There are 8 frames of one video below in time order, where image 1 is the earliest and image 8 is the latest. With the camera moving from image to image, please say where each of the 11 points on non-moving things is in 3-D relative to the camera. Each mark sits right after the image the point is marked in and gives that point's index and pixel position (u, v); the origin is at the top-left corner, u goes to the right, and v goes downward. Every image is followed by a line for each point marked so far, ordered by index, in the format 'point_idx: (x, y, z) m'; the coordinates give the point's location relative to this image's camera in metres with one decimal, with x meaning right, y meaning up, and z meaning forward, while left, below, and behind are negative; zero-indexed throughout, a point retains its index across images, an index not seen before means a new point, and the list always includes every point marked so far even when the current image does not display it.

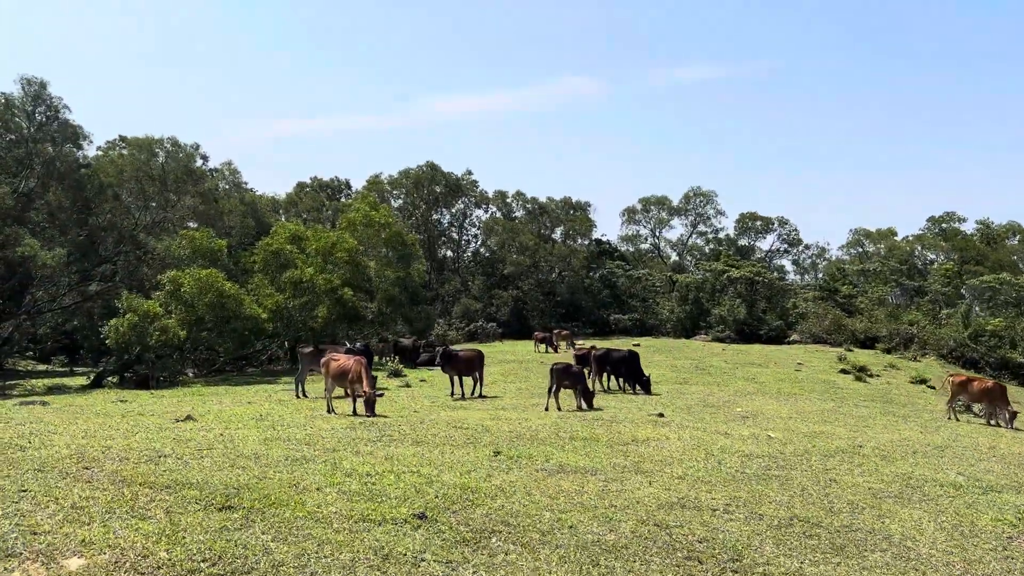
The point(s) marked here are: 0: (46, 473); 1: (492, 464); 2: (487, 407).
0: (-2.9, -1.1, +5.2) m
1: (-0.1, -1.5, +6.9) m
2: (-0.4, -1.8, +12.4) m
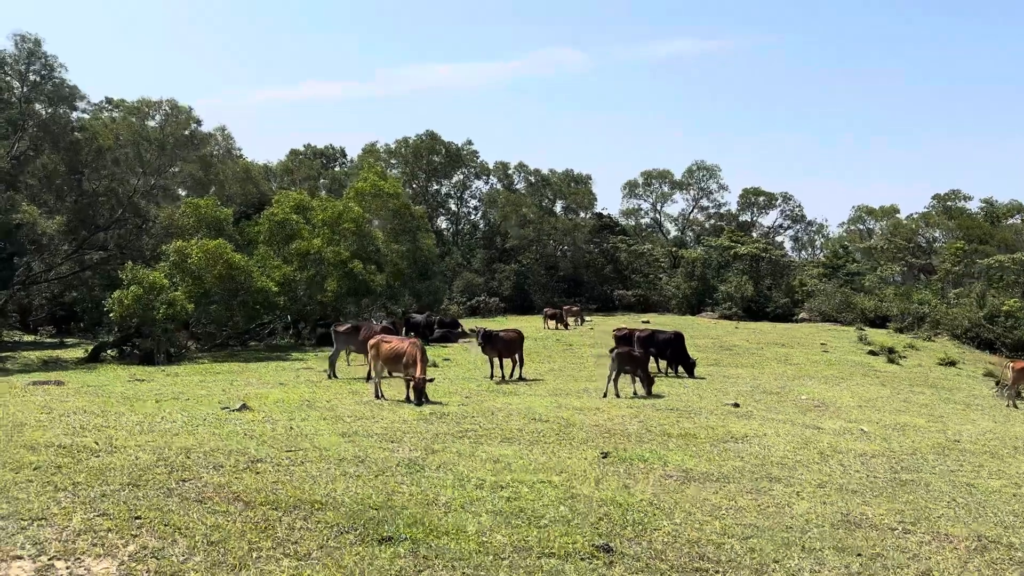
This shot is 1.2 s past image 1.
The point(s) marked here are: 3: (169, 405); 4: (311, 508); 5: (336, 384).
0: (-1.9, -1.1, +4.4) m
1: (+0.8, -1.3, +6.2) m
2: (+0.4, -1.5, +11.7) m
3: (-3.8, -1.3, +9.3) m
4: (-1.0, -1.1, +4.3) m
5: (-2.5, -1.5, +12.4) m
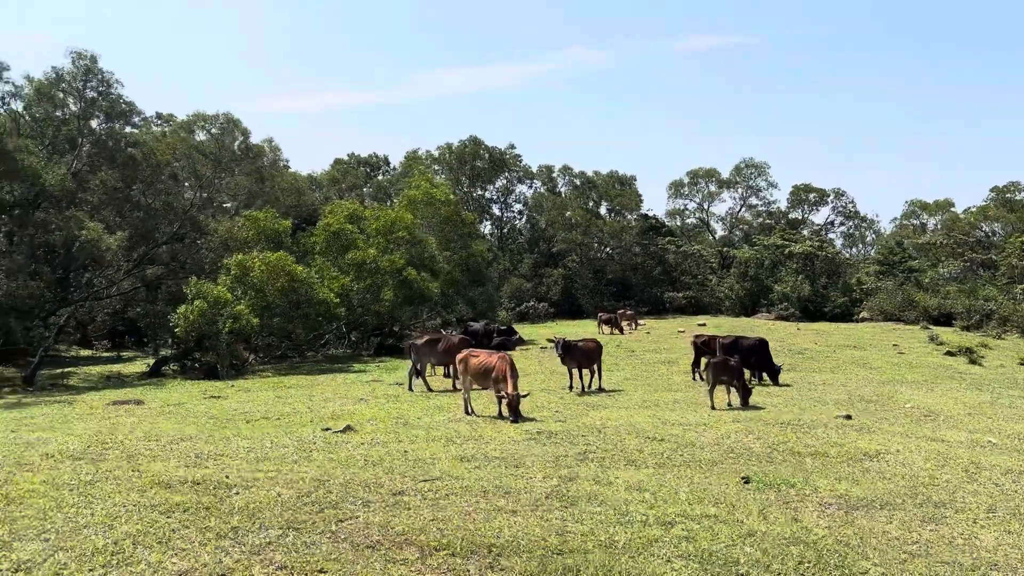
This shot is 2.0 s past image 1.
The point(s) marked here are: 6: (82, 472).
0: (-1.0, -1.2, +4.1) m
1: (+1.8, -1.4, +5.8) m
2: (+1.6, -1.6, +11.3) m
3: (-2.6, -1.5, +9.0) m
4: (-0.1, -1.2, +3.9) m
5: (-1.3, -1.7, +12.2) m
6: (-2.8, -1.2, +5.5) m
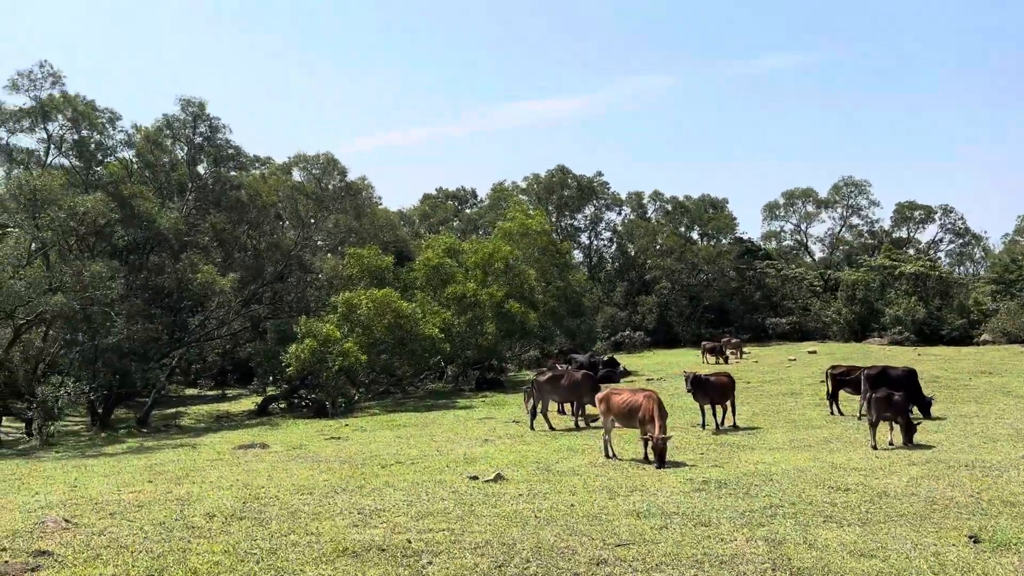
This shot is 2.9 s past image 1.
0: (+0.1, -1.4, +3.6) m
1: (+3.0, -1.6, +5.1) m
2: (+3.3, -2.0, +10.5) m
3: (-1.1, -1.9, +8.6) m
4: (+1.0, -1.4, +3.3) m
5: (+0.5, -2.1, +11.6) m
6: (-1.6, -1.5, +5.2) m
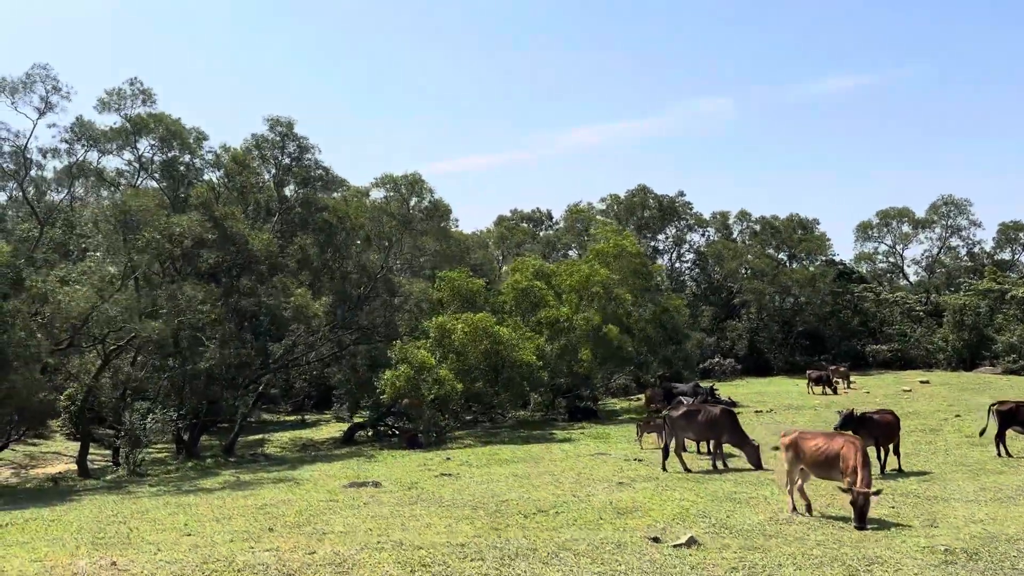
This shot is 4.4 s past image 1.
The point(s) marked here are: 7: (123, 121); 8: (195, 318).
0: (+1.4, -1.5, +2.4) m
1: (+4.4, -1.8, +3.6) m
2: (+5.0, -2.3, +9.1) m
3: (+0.5, -2.2, +7.5) m
4: (+2.2, -1.5, +2.1) m
5: (+2.3, -2.5, +10.3) m
6: (-0.2, -1.7, +4.0) m
7: (-9.1, +3.9, +19.7) m
8: (-6.9, -0.6, +18.3) m
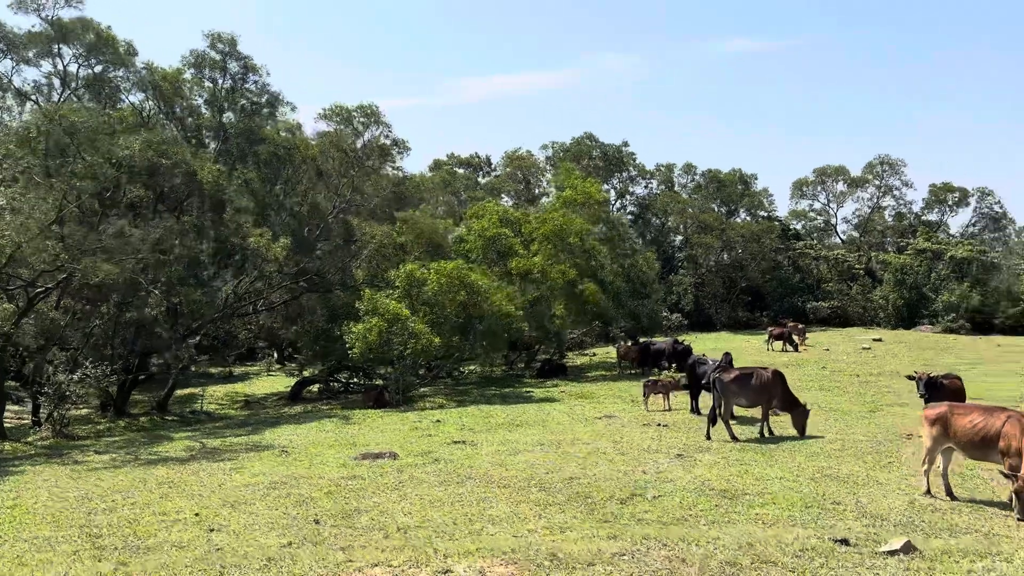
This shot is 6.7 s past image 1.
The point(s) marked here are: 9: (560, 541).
0: (+3.0, -1.5, +1.2) m
1: (+5.8, -1.7, +2.8) m
2: (+5.8, -1.9, +8.3) m
3: (+1.5, -1.8, +6.2) m
4: (+3.9, -1.5, +1.0) m
5: (+2.9, -1.9, +9.3) m
6: (+1.2, -1.5, +2.7) m
7: (-9.3, +5.2, +16.8) m
8: (-7.1, +0.6, +15.9) m
9: (+0.3, -1.8, +5.9) m
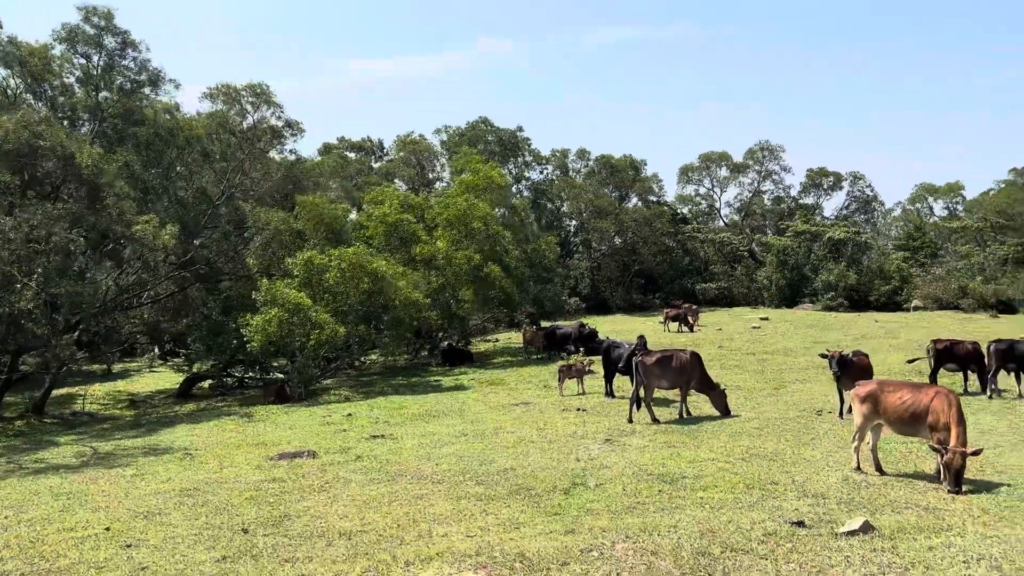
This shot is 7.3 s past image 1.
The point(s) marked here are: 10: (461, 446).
0: (+3.3, -1.4, +1.4) m
1: (+5.9, -1.6, +3.3) m
2: (+5.1, -1.6, +8.8) m
3: (+1.2, -1.7, +6.1) m
4: (+4.2, -1.4, +1.3) m
5: (+2.2, -1.7, +9.3) m
6: (+1.3, -1.4, +2.6) m
7: (-11.1, +5.3, +15.0) m
8: (-8.7, +0.7, +14.6) m
9: (0.0, -1.7, +5.7) m
10: (-0.6, -1.9, +10.2) m
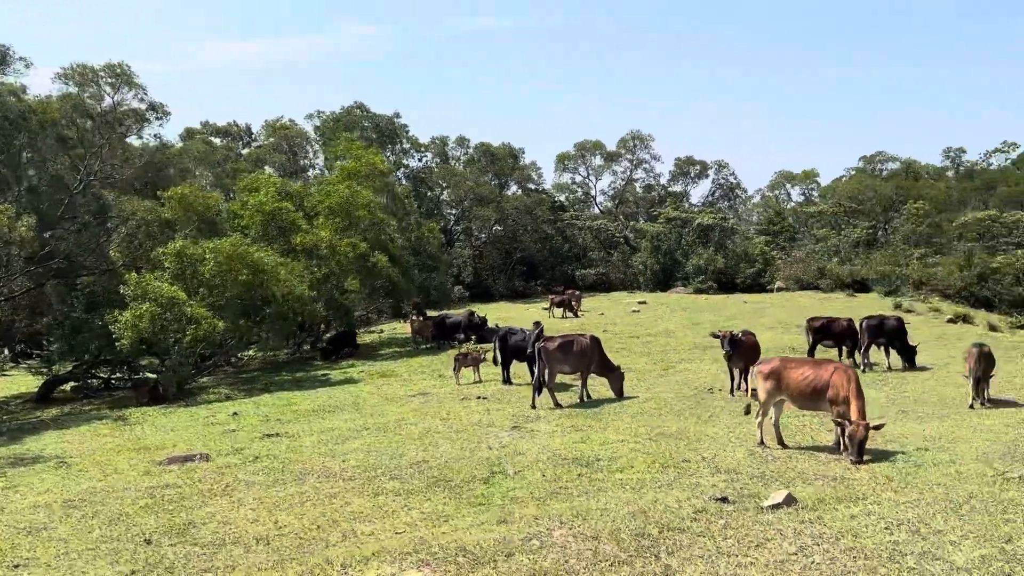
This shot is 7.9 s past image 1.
0: (+3.4, -1.3, +1.8) m
1: (+5.7, -1.4, +4.1) m
2: (+4.2, -1.4, +9.4) m
3: (+0.6, -1.5, +6.1) m
4: (+4.3, -1.3, +1.8) m
5: (+1.1, -1.6, +9.5) m
6: (+1.3, -1.3, +2.6) m
7: (-13.0, +5.3, +13.0) m
8: (-10.4, +0.7, +13.0) m
9: (-0.4, -1.6, +5.5) m
10: (-1.7, -1.8, +9.9) m
